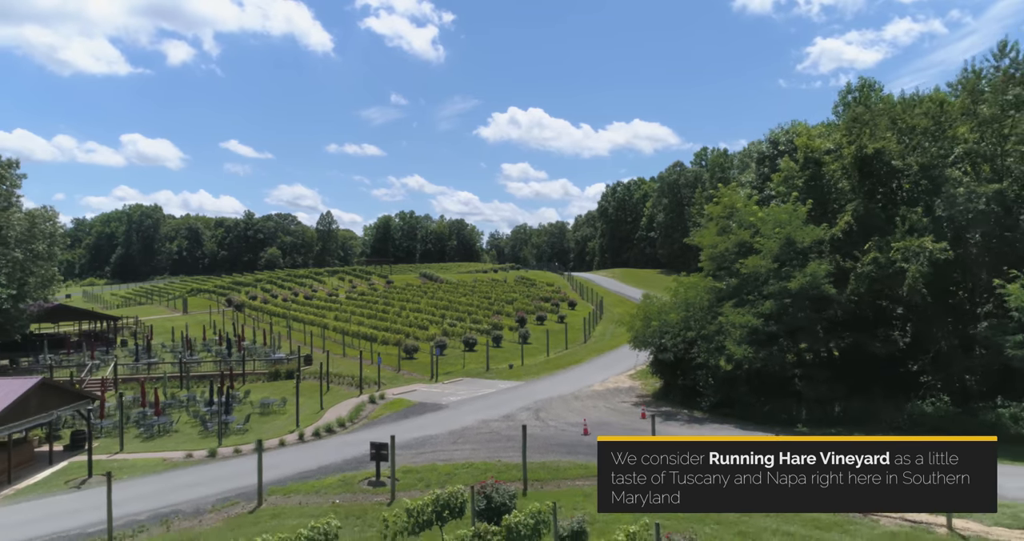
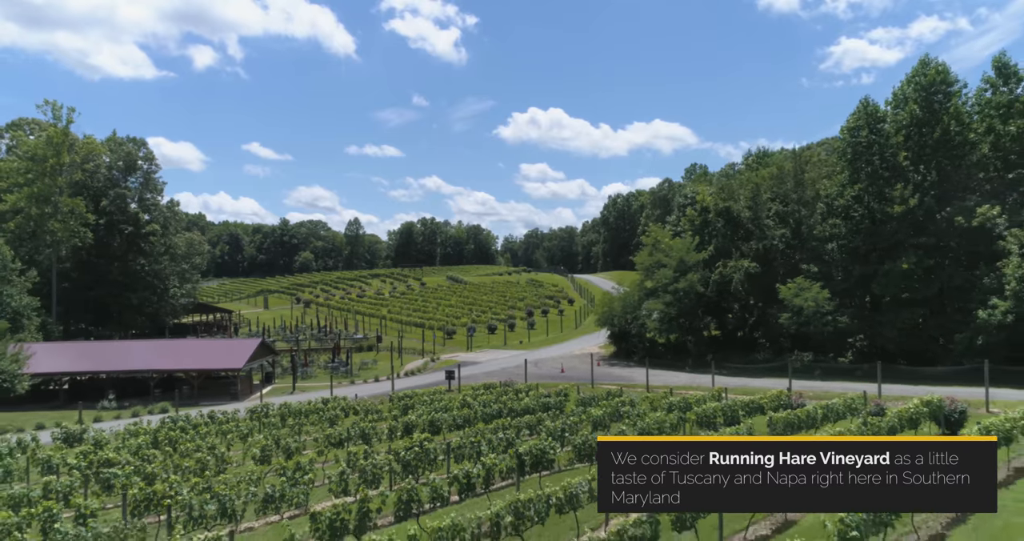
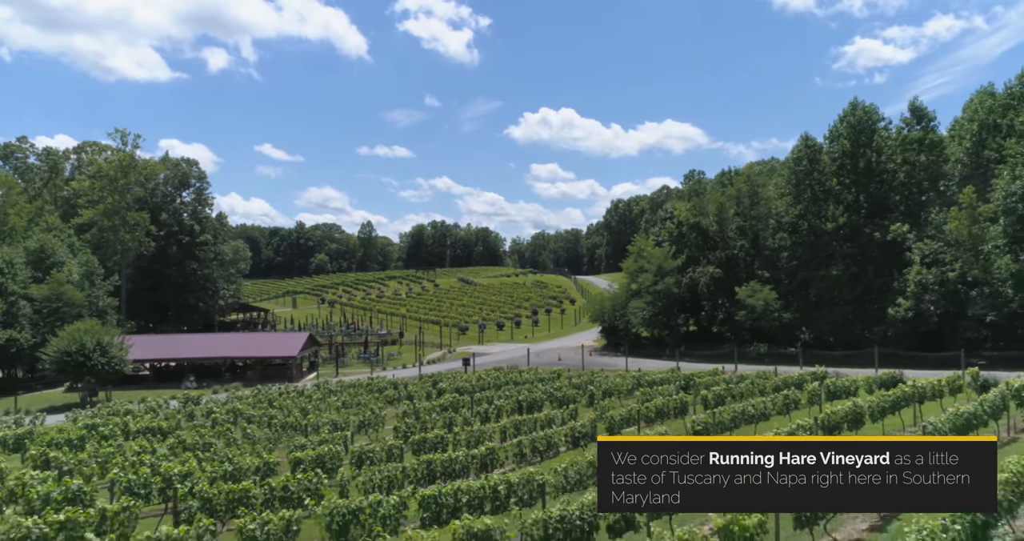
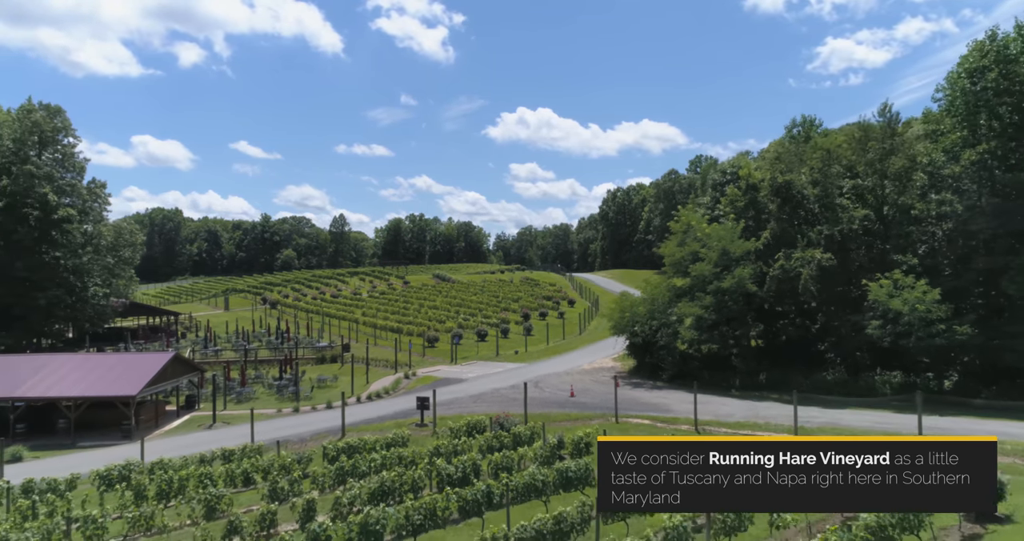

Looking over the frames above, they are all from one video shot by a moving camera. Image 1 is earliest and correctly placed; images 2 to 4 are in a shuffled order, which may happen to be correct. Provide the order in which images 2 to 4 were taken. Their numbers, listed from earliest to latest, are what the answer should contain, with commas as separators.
4, 2, 3
